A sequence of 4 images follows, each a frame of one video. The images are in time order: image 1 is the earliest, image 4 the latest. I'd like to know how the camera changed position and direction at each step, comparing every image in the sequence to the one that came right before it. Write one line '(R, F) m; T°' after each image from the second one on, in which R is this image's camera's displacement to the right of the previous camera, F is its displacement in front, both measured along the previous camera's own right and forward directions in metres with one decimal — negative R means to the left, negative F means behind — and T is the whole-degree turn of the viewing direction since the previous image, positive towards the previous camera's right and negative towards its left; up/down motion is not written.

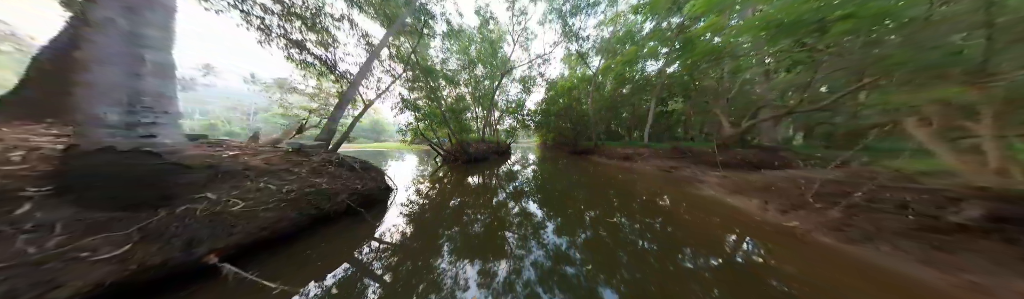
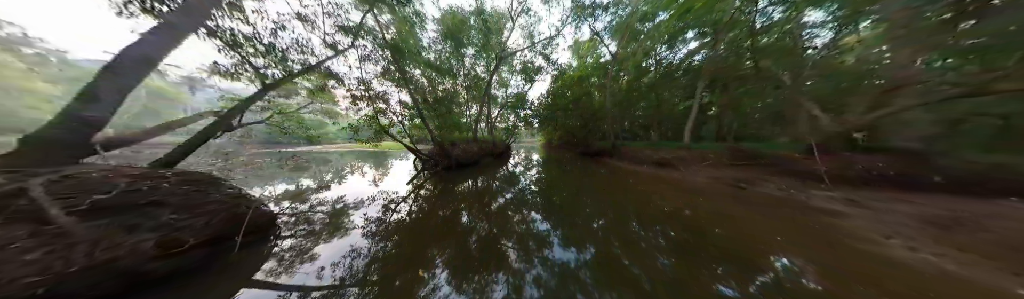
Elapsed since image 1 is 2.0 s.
(+0.2, +0.7) m; -2°
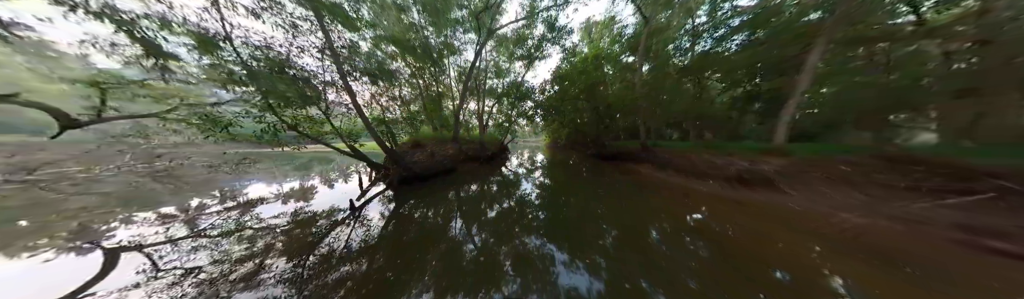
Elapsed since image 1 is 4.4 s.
(+0.3, +0.8) m; -3°
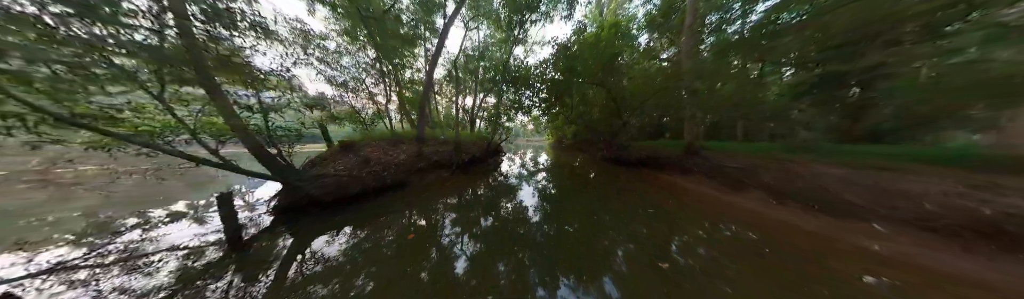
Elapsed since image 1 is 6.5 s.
(+0.3, +0.7) m; -2°
